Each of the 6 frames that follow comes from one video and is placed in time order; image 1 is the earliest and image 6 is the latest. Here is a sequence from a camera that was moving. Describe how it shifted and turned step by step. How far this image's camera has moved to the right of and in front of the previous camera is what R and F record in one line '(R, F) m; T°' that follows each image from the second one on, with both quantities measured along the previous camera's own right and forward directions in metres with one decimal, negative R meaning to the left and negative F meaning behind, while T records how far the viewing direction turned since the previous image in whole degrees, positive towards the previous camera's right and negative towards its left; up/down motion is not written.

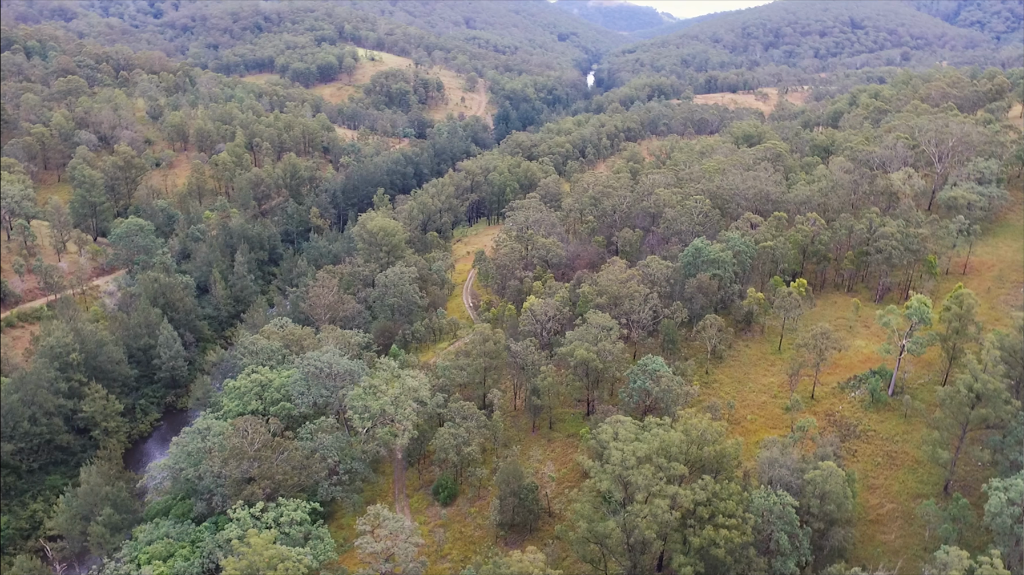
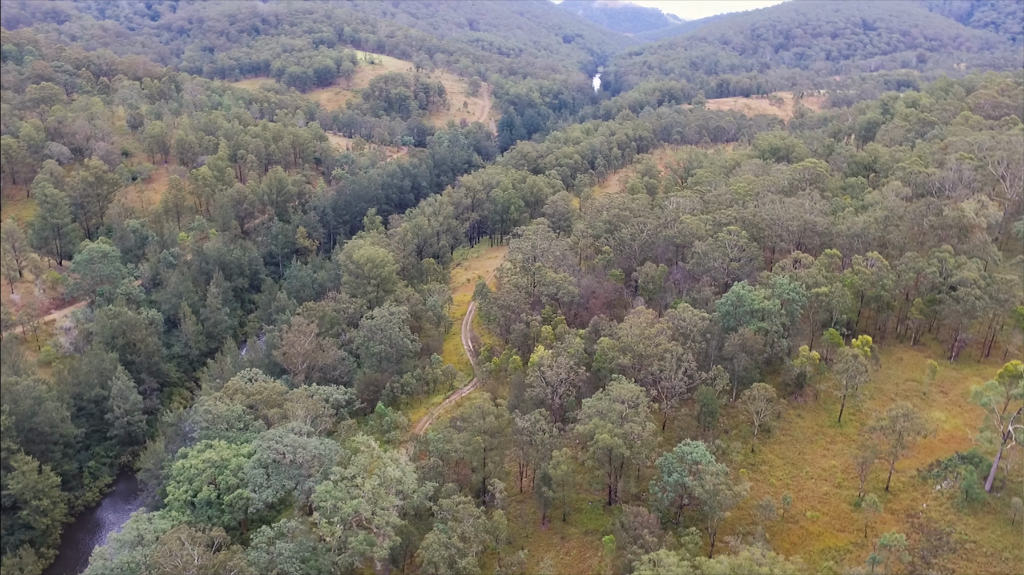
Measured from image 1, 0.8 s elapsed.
(-0.1, +8.9) m; 0°
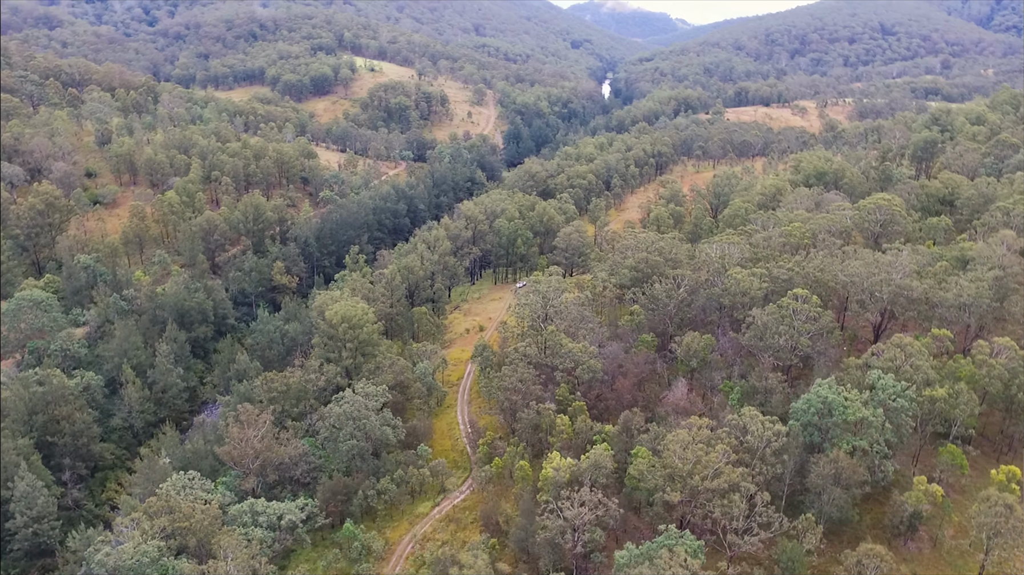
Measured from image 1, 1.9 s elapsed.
(0.0, +12.2) m; -1°
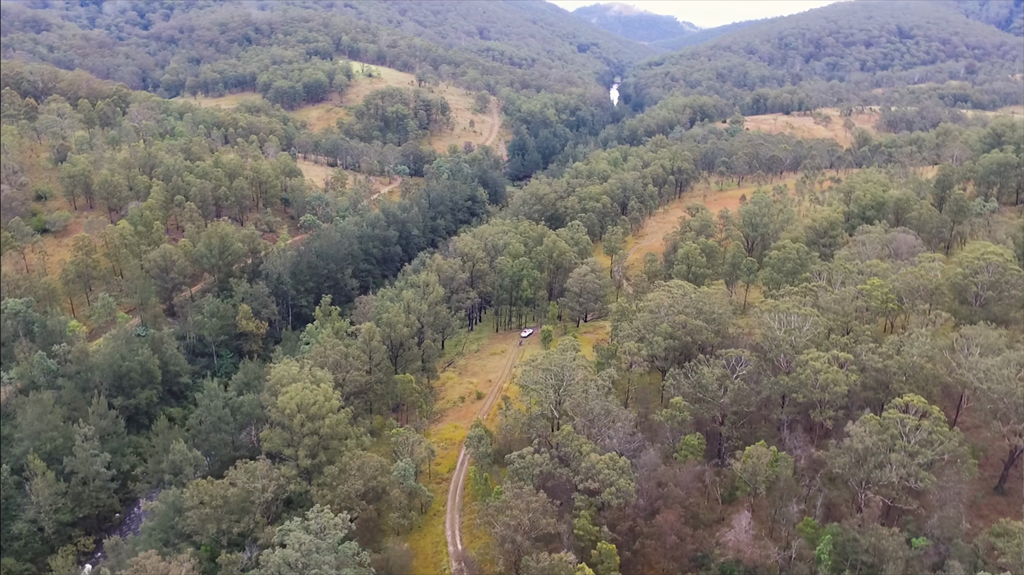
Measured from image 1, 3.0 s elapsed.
(0.0, +12.3) m; 0°
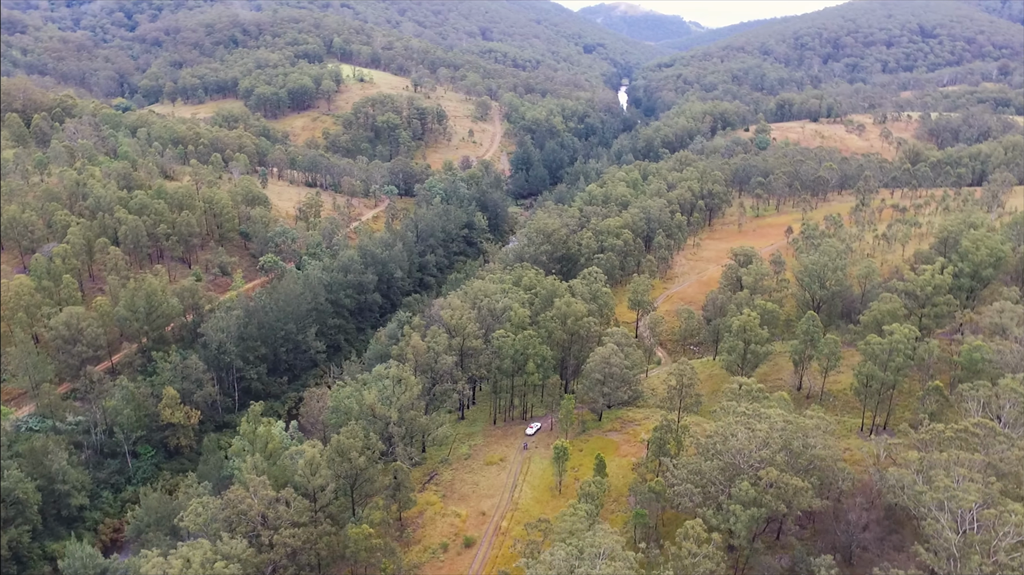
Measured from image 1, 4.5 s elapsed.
(+0.2, +16.8) m; 0°
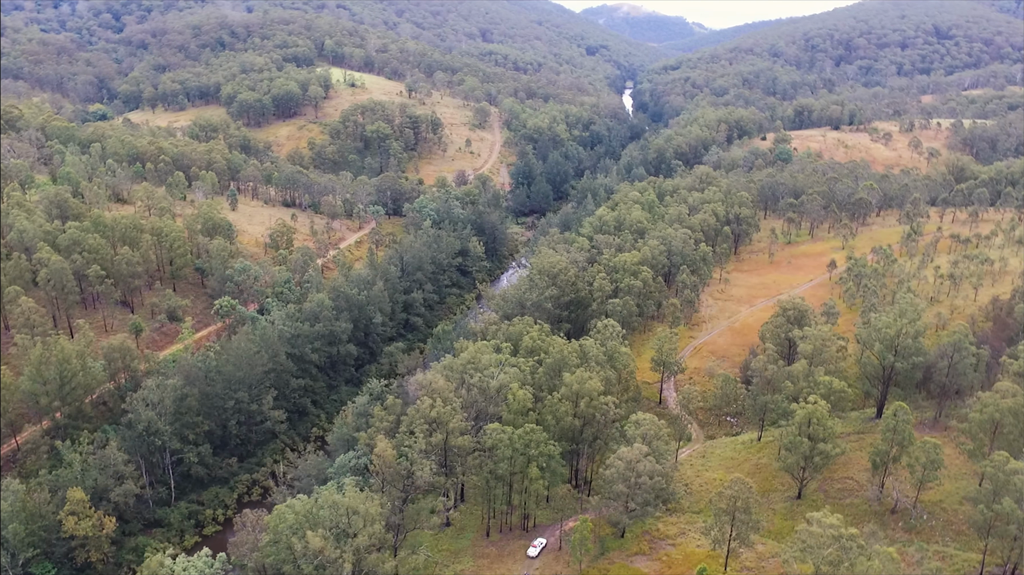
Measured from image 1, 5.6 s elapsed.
(+0.2, +12.3) m; 0°
